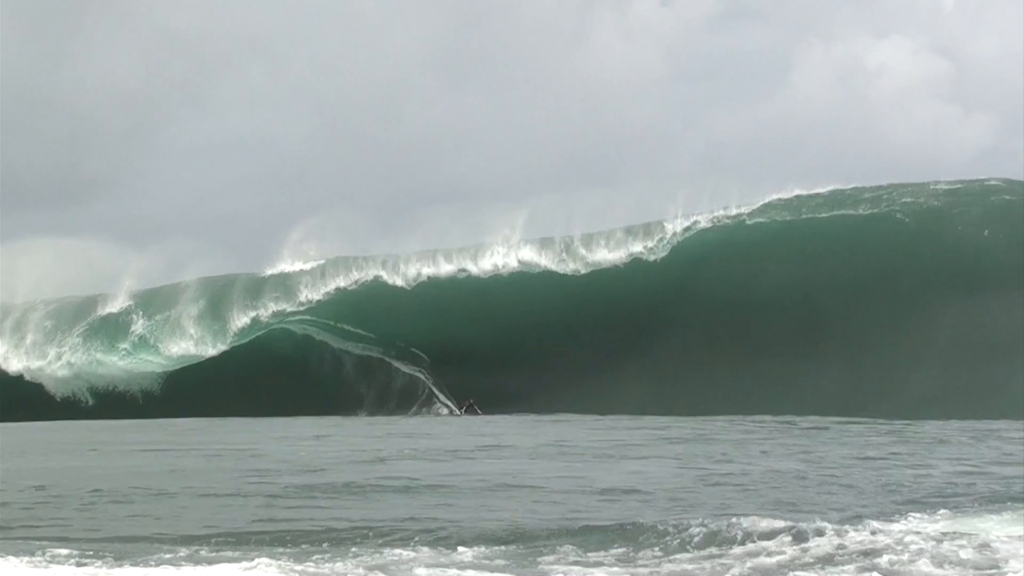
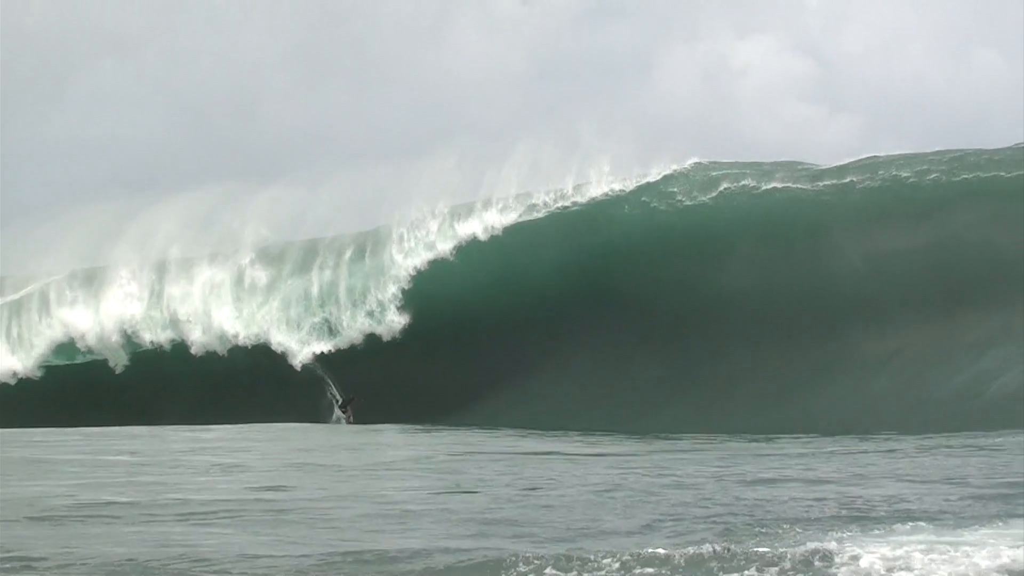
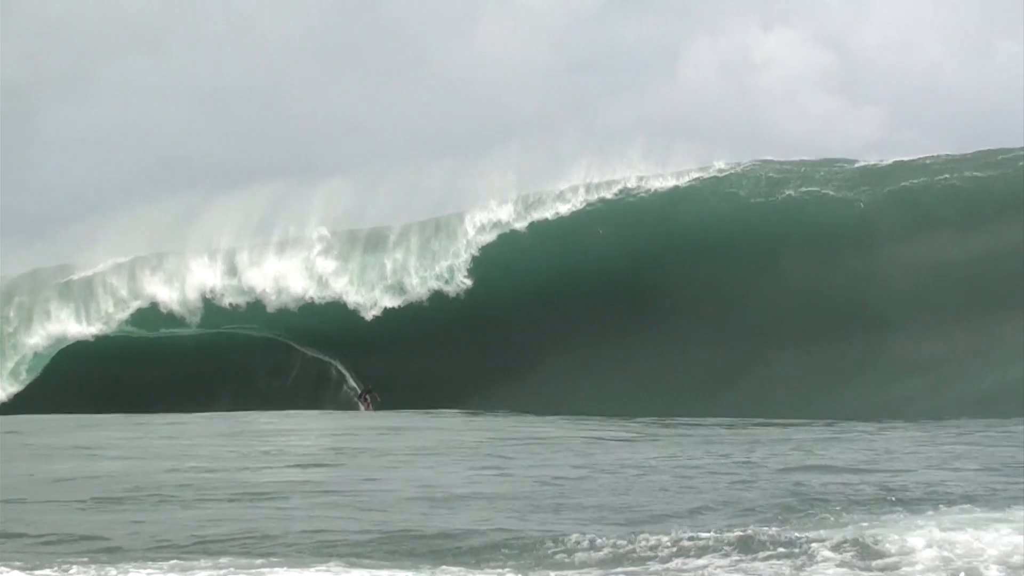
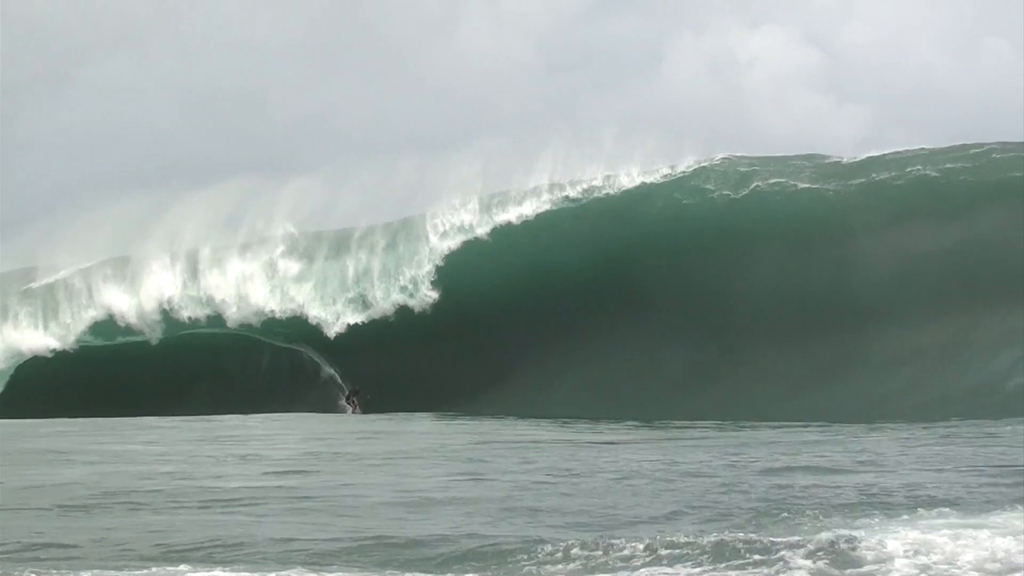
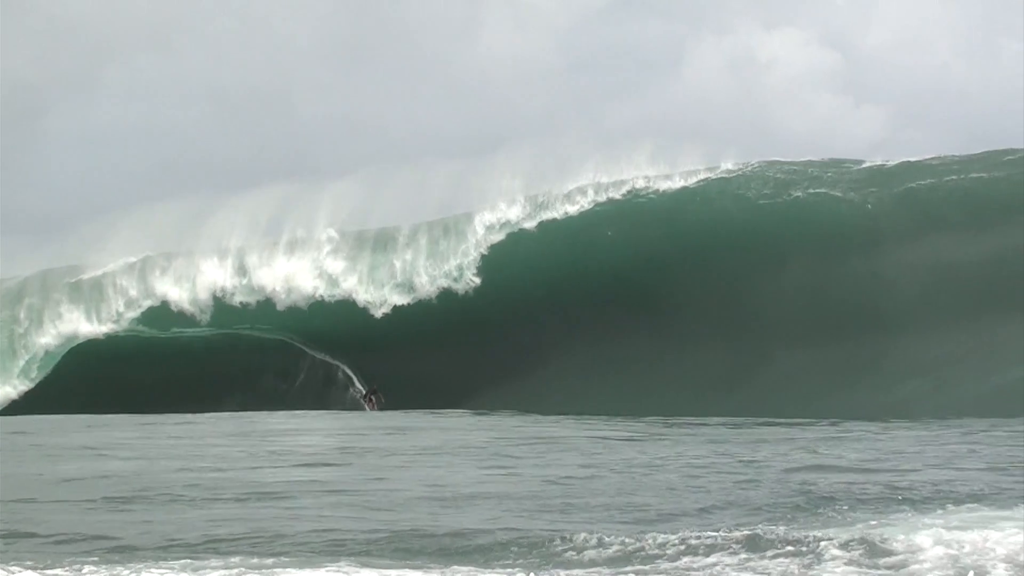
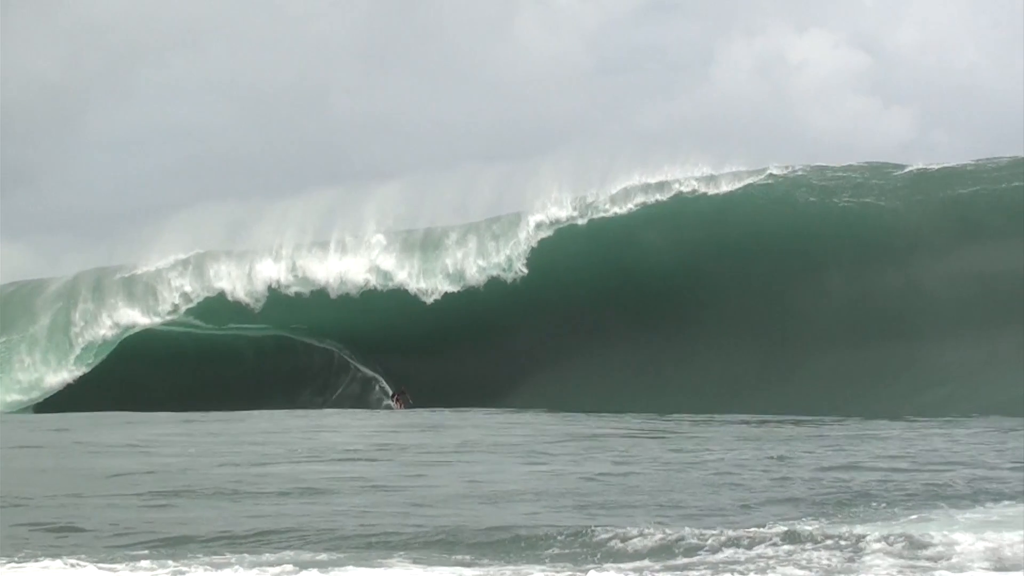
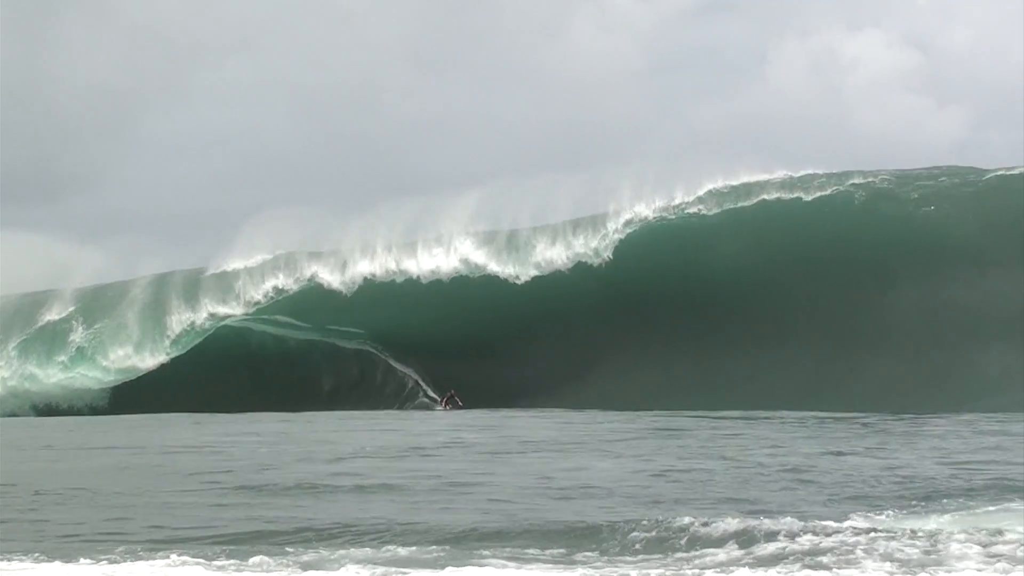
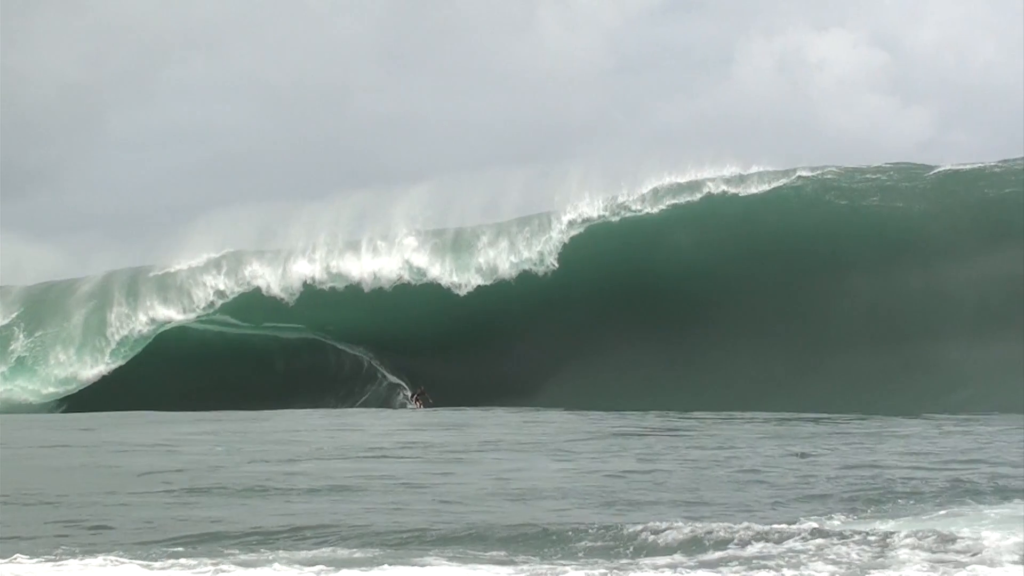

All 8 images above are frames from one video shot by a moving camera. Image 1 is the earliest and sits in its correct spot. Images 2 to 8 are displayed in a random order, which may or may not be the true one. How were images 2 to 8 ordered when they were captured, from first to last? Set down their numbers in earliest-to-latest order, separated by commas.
7, 8, 6, 5, 3, 4, 2
